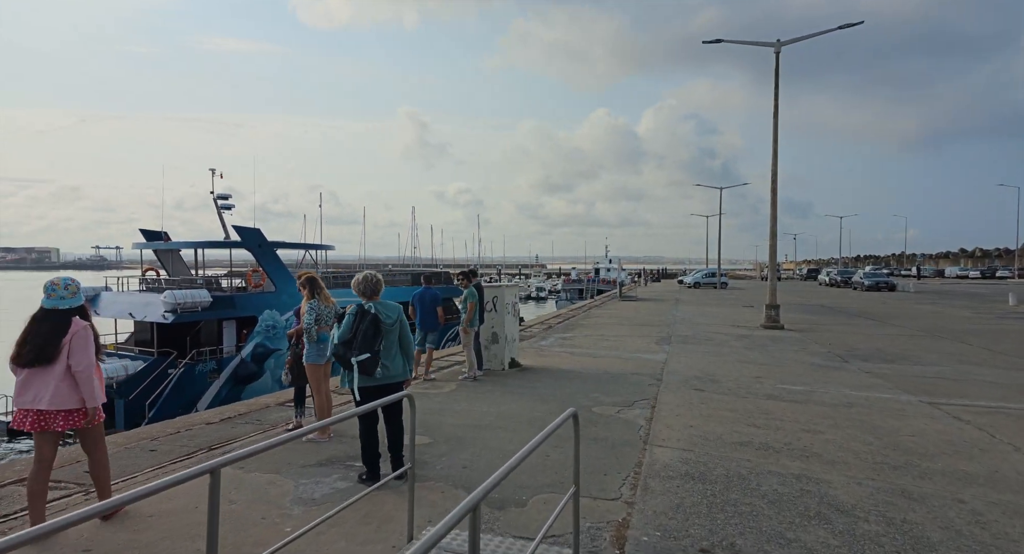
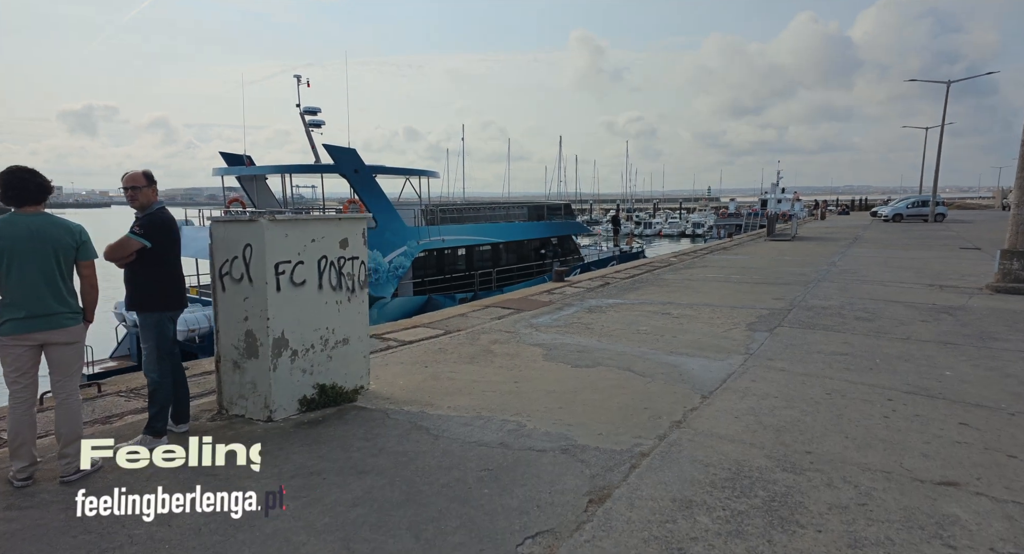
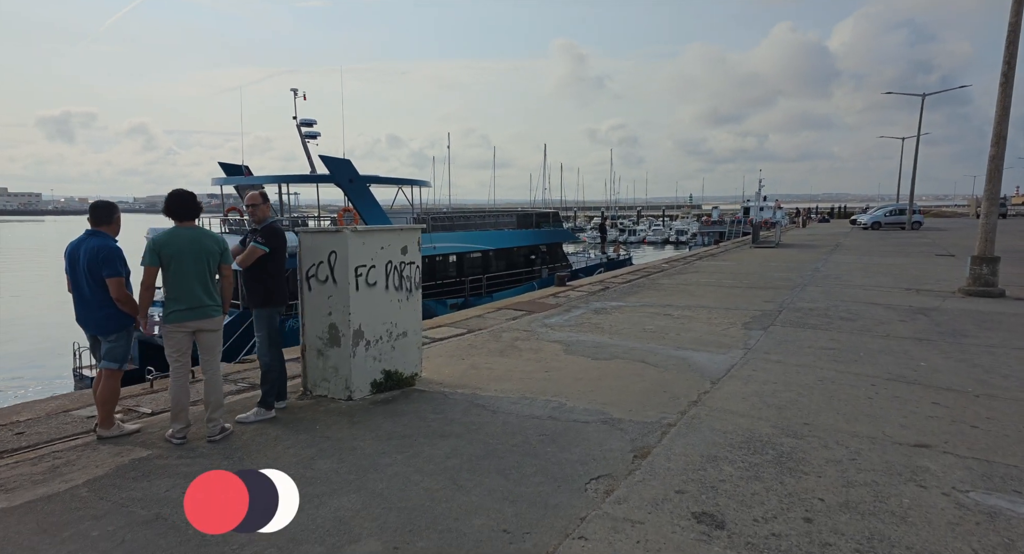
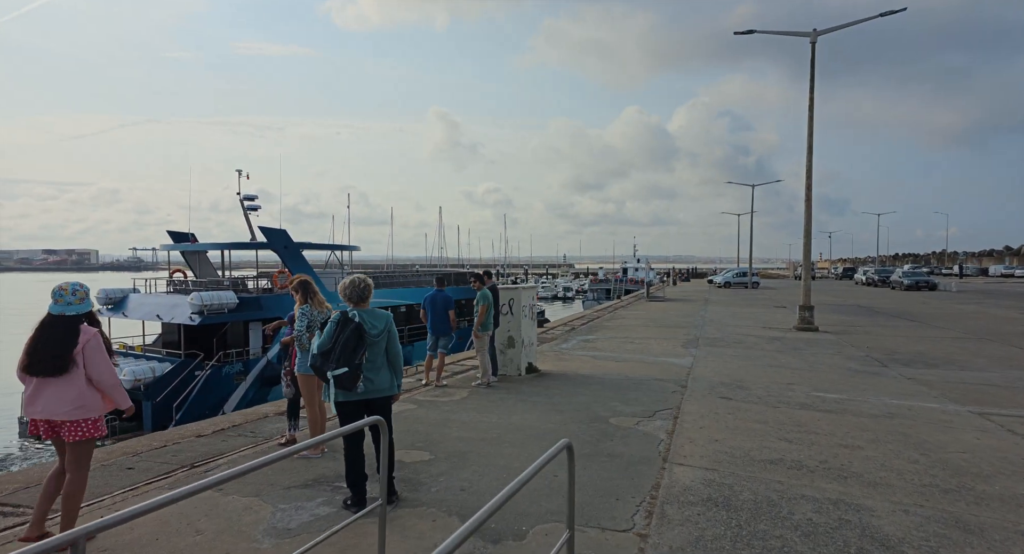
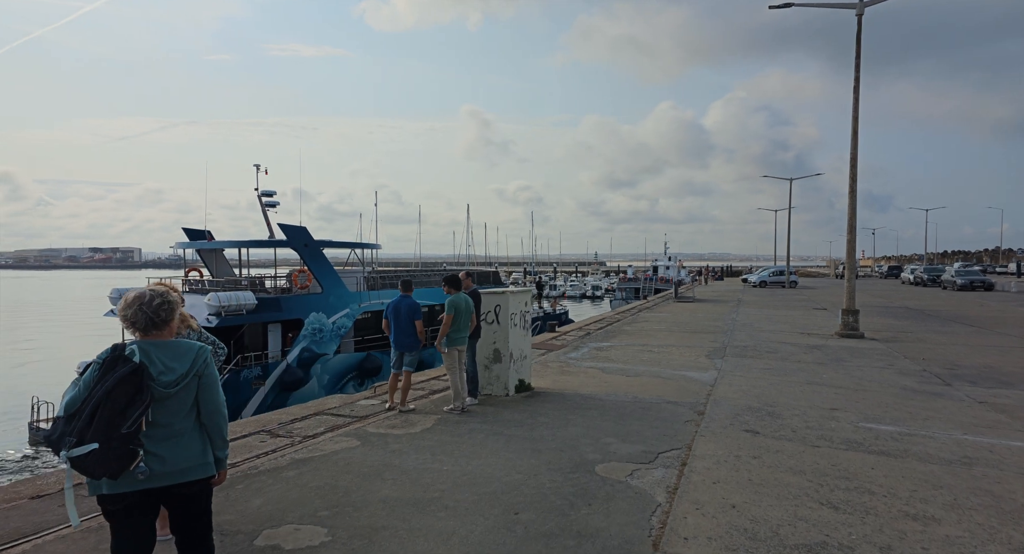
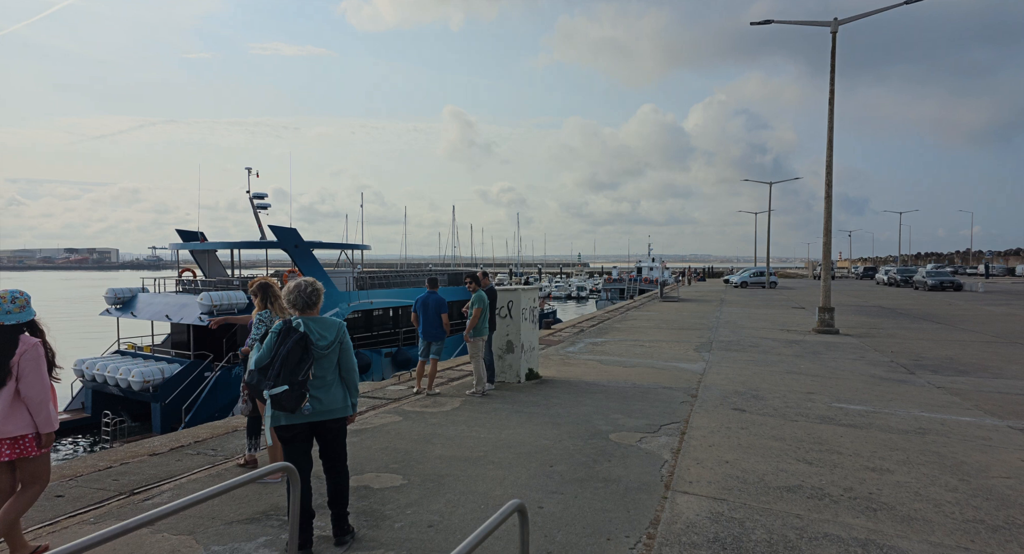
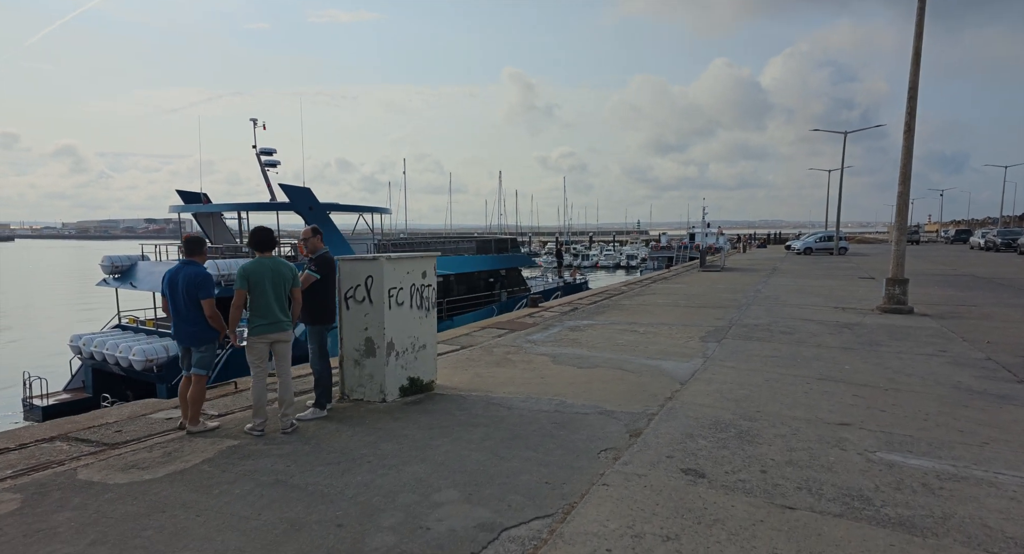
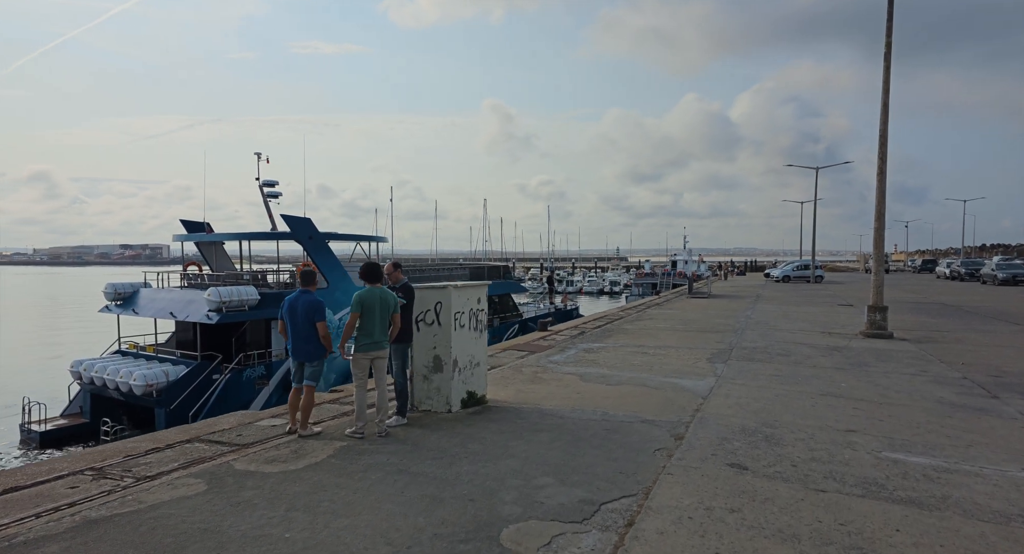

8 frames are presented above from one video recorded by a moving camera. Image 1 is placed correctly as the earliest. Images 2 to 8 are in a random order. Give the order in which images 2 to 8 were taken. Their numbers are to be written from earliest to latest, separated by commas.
4, 6, 5, 8, 7, 3, 2
